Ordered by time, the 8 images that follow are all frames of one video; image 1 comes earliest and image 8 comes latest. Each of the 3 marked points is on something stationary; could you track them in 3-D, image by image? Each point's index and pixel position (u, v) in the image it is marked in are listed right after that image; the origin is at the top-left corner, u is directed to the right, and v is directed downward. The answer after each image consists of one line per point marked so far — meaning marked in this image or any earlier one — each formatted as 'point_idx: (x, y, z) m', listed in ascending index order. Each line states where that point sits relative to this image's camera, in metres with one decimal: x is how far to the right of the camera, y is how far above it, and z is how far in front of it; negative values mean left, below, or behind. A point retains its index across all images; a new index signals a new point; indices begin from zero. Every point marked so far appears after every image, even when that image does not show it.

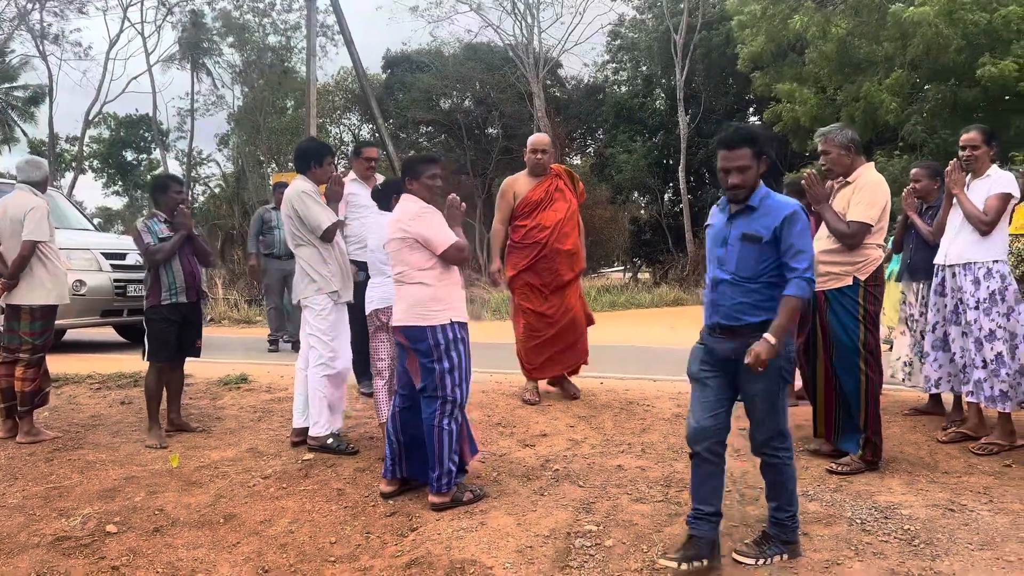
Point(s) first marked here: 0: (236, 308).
0: (-3.6, -0.3, +11.2) m
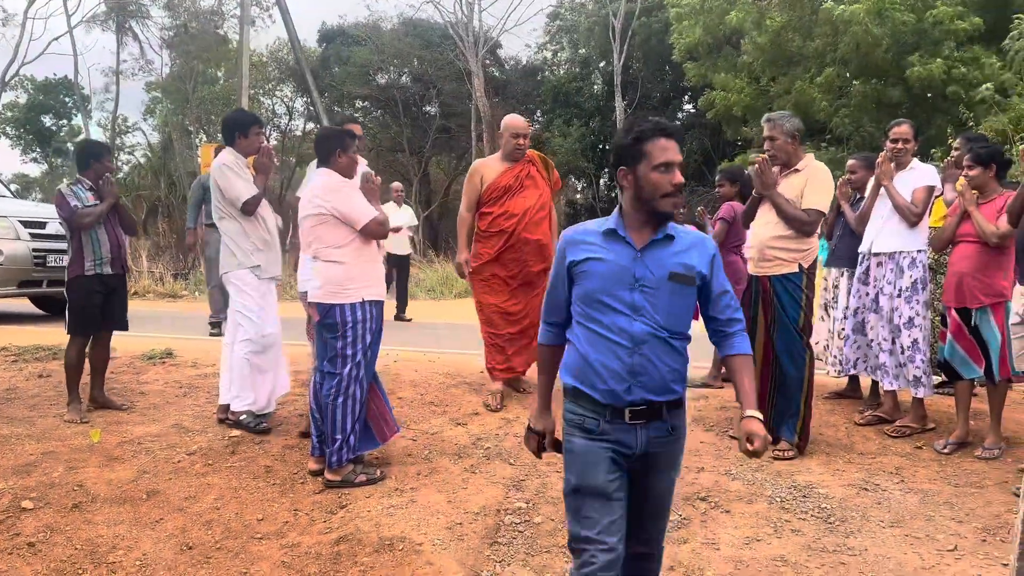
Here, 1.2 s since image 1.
0: (-4.4, +0.1, +10.9) m
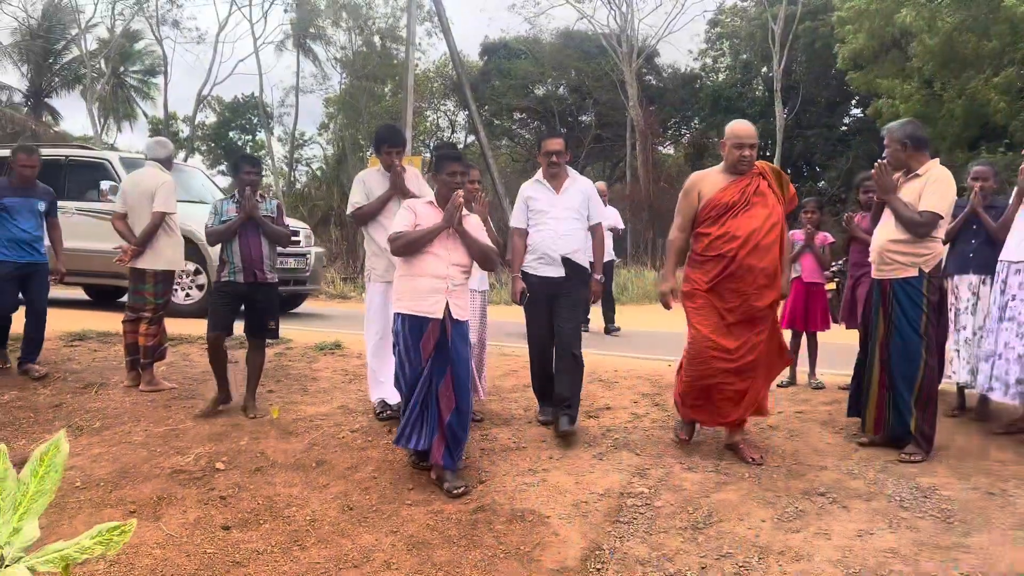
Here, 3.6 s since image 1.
0: (-2.6, +0.1, +12.6) m
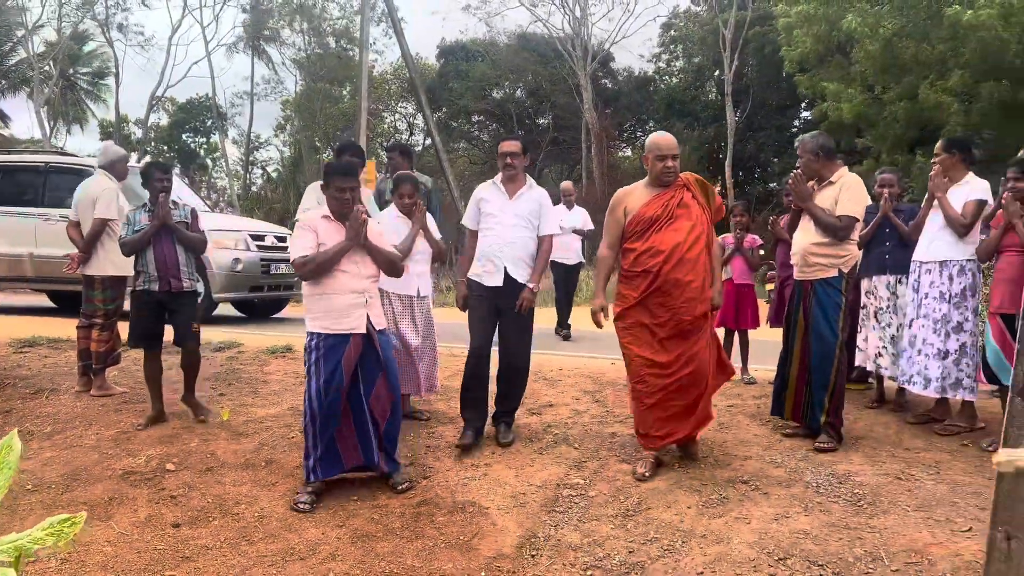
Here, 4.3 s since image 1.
0: (-3.5, +0.1, +13.0) m
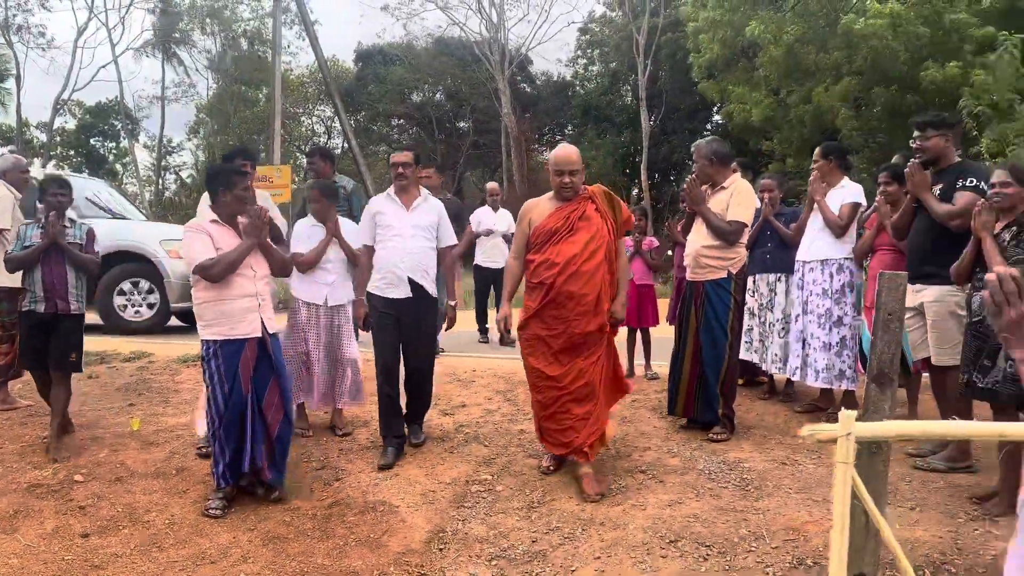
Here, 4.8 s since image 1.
0: (-4.9, -0.1, +13.1) m
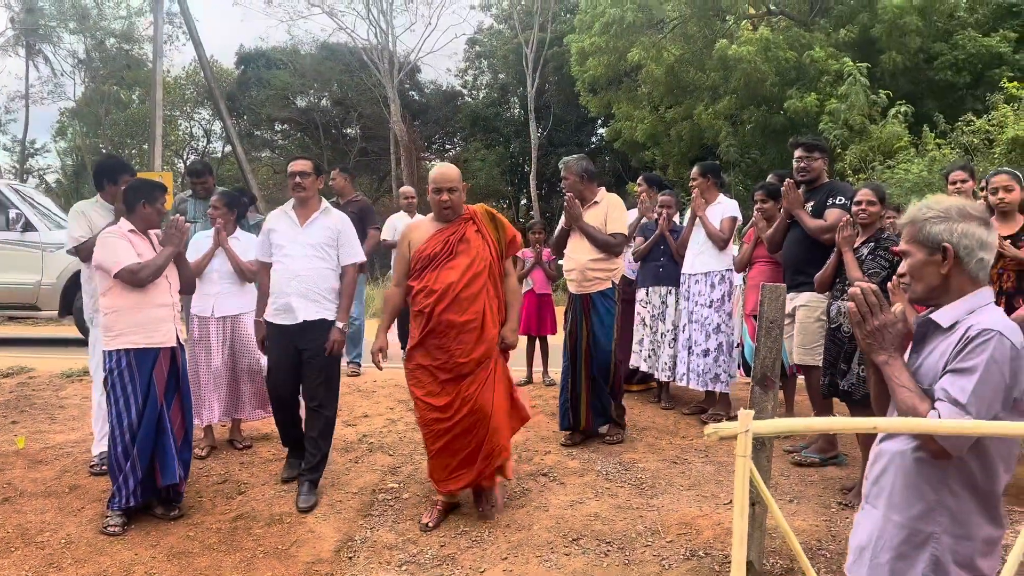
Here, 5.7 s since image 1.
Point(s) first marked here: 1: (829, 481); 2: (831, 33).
0: (-6.4, -0.3, +12.8) m
1: (+1.6, -0.9, +4.2) m
2: (+4.1, +3.3, +11.0) m
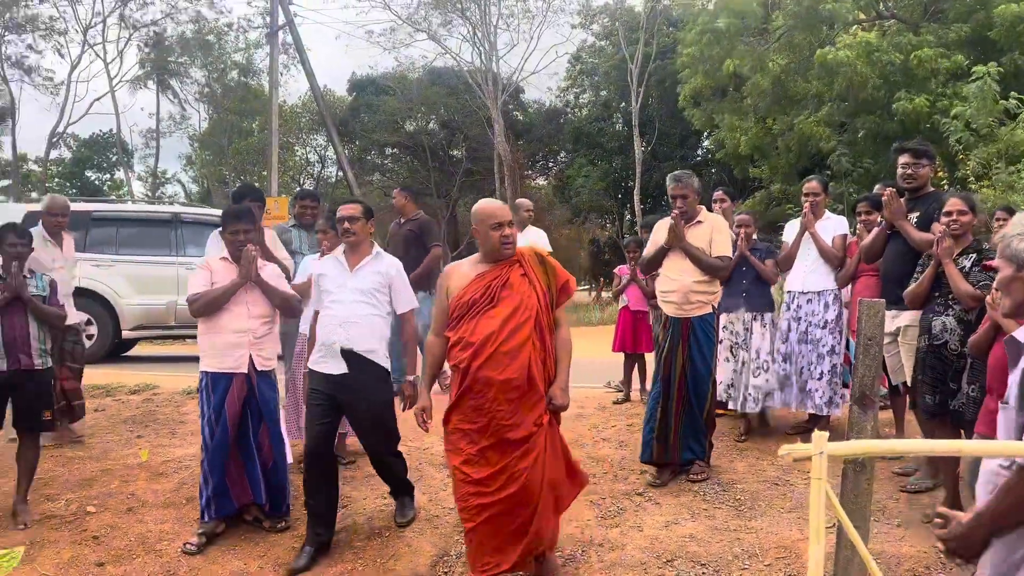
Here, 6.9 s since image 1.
0: (-4.9, -0.6, +13.6) m
1: (+1.9, -1.0, +4.1) m
2: (+5.2, +3.1, +10.6) m
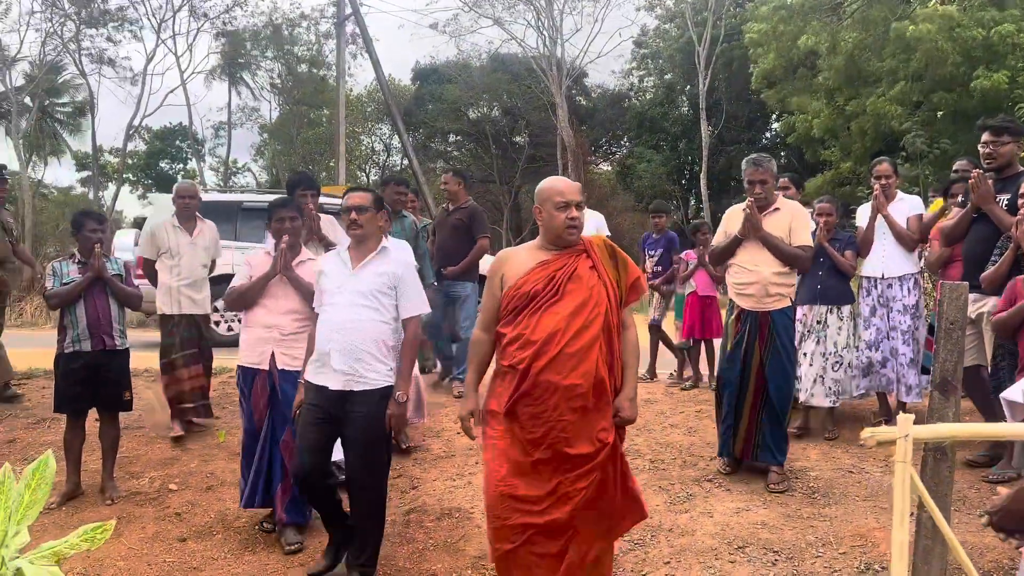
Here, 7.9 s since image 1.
0: (-3.9, -0.4, +13.9) m
1: (+2.2, -0.9, +3.9) m
2: (+6.0, +3.3, +10.1) m
